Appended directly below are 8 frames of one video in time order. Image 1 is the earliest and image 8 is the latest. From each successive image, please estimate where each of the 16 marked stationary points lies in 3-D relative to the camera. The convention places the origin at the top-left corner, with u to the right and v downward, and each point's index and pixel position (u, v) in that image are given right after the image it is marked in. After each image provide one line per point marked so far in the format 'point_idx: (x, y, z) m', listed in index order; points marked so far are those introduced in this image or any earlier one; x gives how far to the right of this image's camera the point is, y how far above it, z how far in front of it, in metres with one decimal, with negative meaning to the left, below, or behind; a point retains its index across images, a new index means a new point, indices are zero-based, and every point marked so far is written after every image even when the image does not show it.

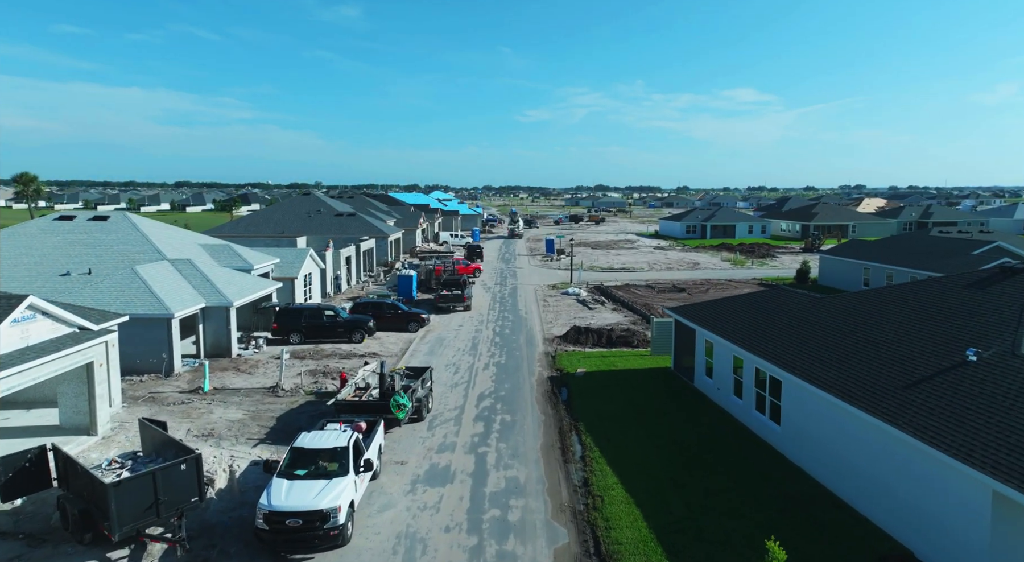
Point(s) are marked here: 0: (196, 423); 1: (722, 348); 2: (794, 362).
0: (-7.8, -3.5, +16.8) m
1: (+5.6, -1.8, +18.0) m
2: (+6.1, -1.8, +14.7) m
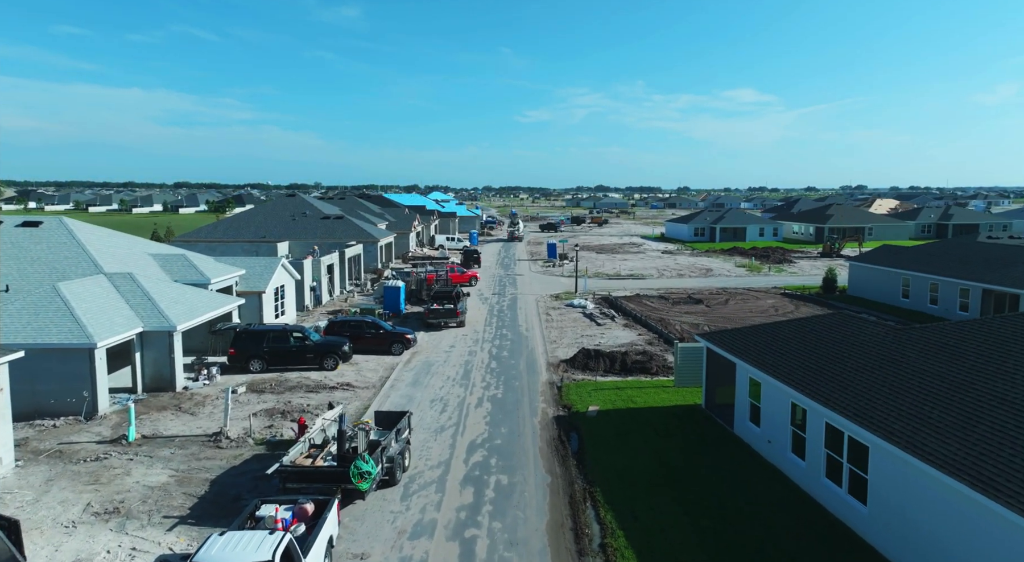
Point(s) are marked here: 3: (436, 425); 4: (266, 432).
0: (-7.9, -4.0, +13.1) m
1: (+5.6, -2.3, +14.3) m
2: (+6.1, -2.3, +11.0) m
3: (-2.0, -3.7, +17.4) m
4: (-6.0, -3.7, +16.5) m
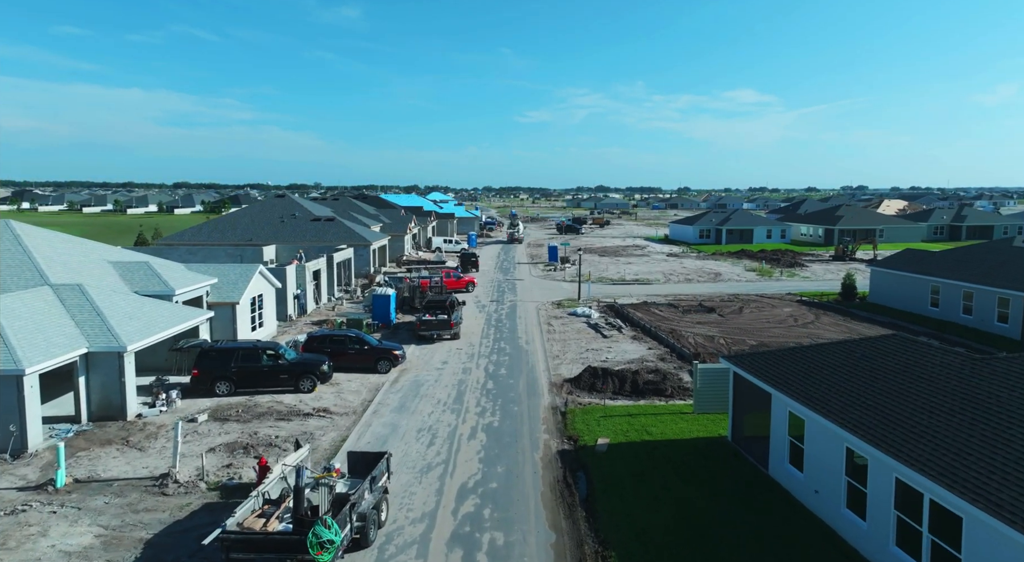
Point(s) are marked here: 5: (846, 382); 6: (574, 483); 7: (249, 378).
0: (-7.9, -4.4, +10.7) m
1: (+5.5, -2.7, +11.9) m
2: (+6.0, -2.6, +8.6) m
3: (-2.0, -4.1, +15.1) m
4: (-6.1, -4.0, +14.2) m
5: (+6.3, -1.9, +12.8) m
6: (+1.3, -4.3, +14.3) m
7: (-7.5, -2.8, +19.3) m
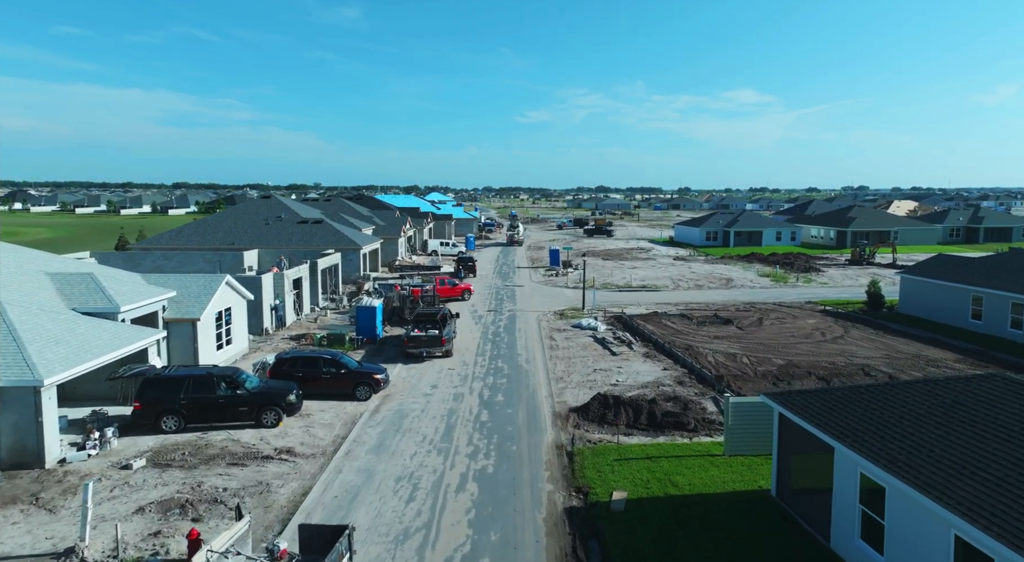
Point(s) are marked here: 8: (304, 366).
0: (-8.0, -4.8, +7.8) m
1: (+5.5, -3.1, +9.1) m
2: (+6.0, -3.0, +5.8) m
3: (-2.1, -4.5, +12.2) m
4: (-6.1, -4.4, +11.3) m
5: (+6.3, -2.3, +10.0) m
6: (+1.3, -4.7, +11.5) m
7: (-7.6, -3.2, +16.5) m
8: (-6.1, -2.5, +19.7) m
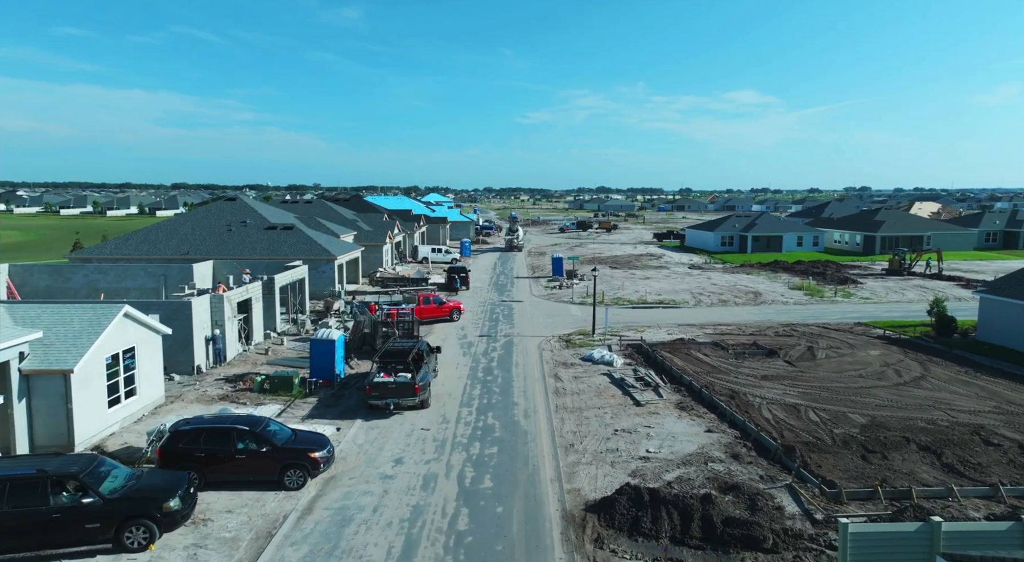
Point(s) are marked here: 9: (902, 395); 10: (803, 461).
0: (-8.2, -5.6, +2.1) m
1: (+5.3, -3.9, +3.3) m
2: (+5.8, -3.9, 0.0) m
3: (-2.2, -5.3, +6.5) m
4: (-6.3, -5.2, +5.6) m
5: (+6.1, -3.1, +4.2) m
6: (+1.1, -5.5, +5.7) m
7: (-7.7, -4.0, +10.7) m
8: (-6.2, -3.3, +13.9) m
9: (+11.5, -3.4, +20.0) m
10: (+6.6, -4.0, +15.2) m
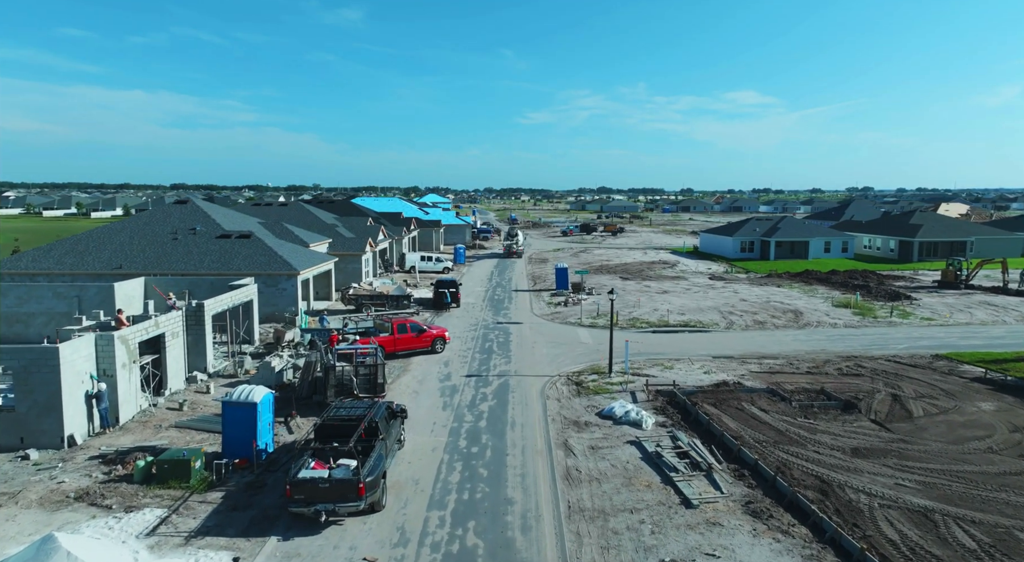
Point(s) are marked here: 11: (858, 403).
0: (-8.3, -6.4, -4.1) m
1: (+5.1, -4.7, -2.9) m
2: (+5.6, -4.7, -6.2) m
3: (-2.4, -6.1, +0.2) m
4: (-6.5, -6.1, -0.6) m
5: (+5.9, -3.9, -2.0) m
6: (+0.9, -6.3, -0.5) m
7: (-7.9, -4.8, +4.5) m
8: (-6.4, -4.2, +7.7) m
9: (+11.3, -4.2, +13.8) m
10: (+6.4, -4.9, +9.0) m
11: (+10.1, -3.5, +19.8) m
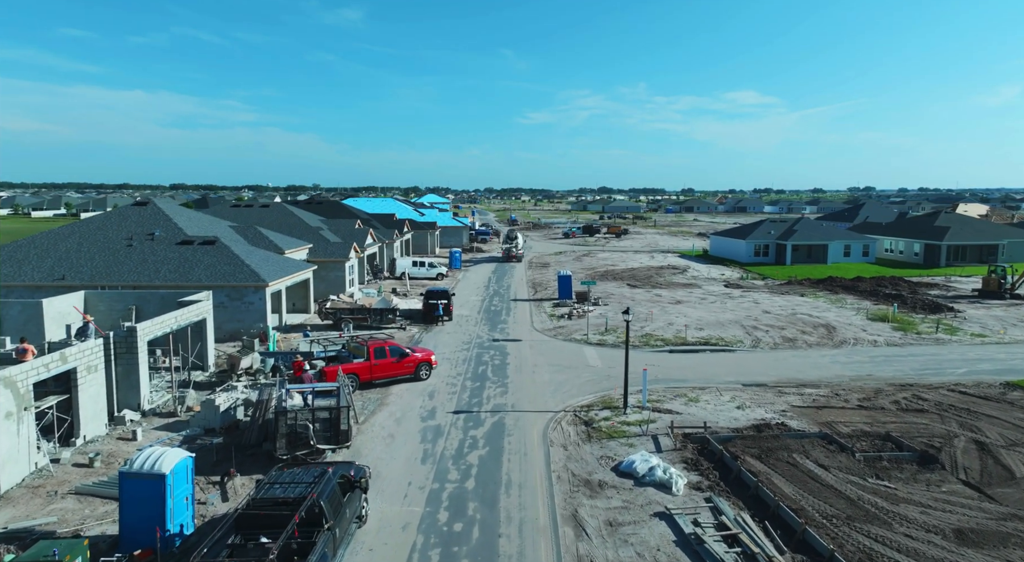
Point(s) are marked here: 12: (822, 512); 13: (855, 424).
0: (-8.5, -7.0, -8.0) m
1: (+5.0, -5.3, -6.8) m
2: (+5.5, -5.2, -10.1) m
3: (-2.5, -6.7, -3.6) m
4: (-6.6, -6.6, -4.5) m
5: (+5.8, -4.5, -5.9) m
6: (+0.8, -6.9, -4.4) m
7: (-8.0, -5.4, +0.6) m
8: (-6.5, -4.7, +3.9) m
9: (+11.2, -4.8, +9.9) m
10: (+6.3, -5.4, +5.1) m
11: (+10.0, -4.1, +15.9) m
12: (+6.0, -4.4, +13.2) m
13: (+9.4, -3.8, +18.5) m
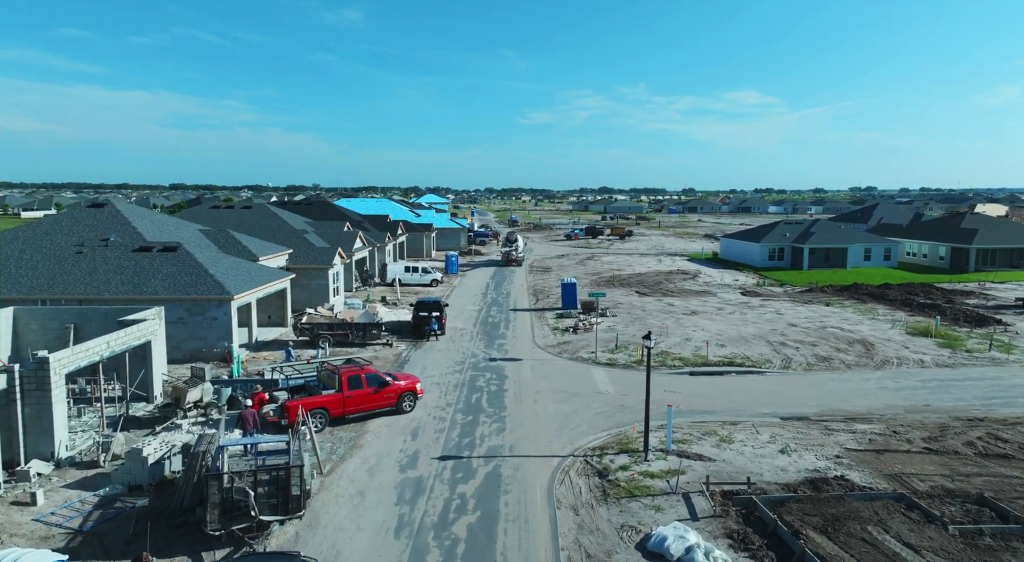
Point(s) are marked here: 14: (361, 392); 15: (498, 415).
0: (-8.5, -7.4, -11.4) m
1: (+4.9, -5.7, -10.2) m
2: (+5.4, -5.7, -13.6) m
3: (-2.6, -7.1, -7.1) m
4: (-6.6, -7.1, -8.0) m
5: (+5.7, -4.9, -9.3) m
6: (+0.7, -7.3, -7.8) m
7: (-8.1, -5.8, -2.8) m
8: (-6.6, -5.1, +0.4) m
9: (+11.2, -5.2, +6.4) m
10: (+6.2, -5.9, +1.6) m
11: (+10.0, -4.5, +12.5) m
12: (+6.0, -4.9, +9.7) m
13: (+9.3, -4.3, +15.0) m
14: (-4.2, -3.0, +18.7) m
15: (-0.4, -3.8, +19.6) m
